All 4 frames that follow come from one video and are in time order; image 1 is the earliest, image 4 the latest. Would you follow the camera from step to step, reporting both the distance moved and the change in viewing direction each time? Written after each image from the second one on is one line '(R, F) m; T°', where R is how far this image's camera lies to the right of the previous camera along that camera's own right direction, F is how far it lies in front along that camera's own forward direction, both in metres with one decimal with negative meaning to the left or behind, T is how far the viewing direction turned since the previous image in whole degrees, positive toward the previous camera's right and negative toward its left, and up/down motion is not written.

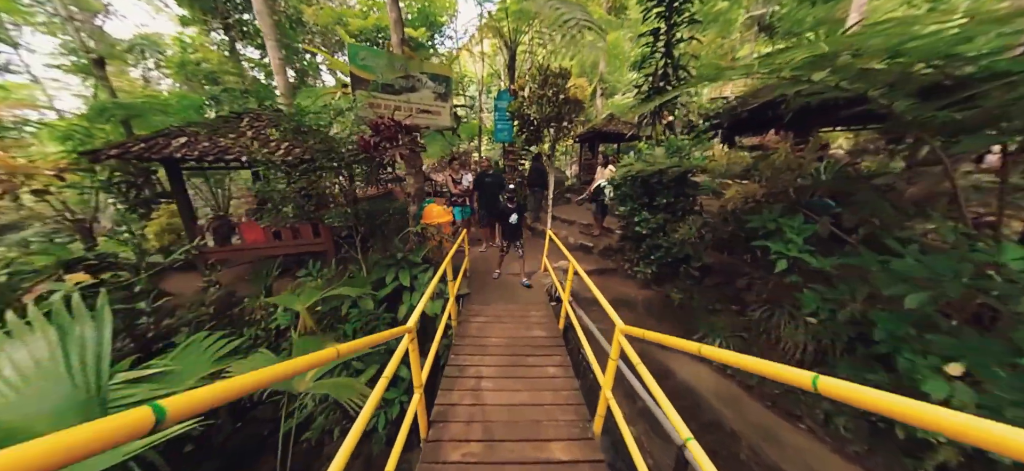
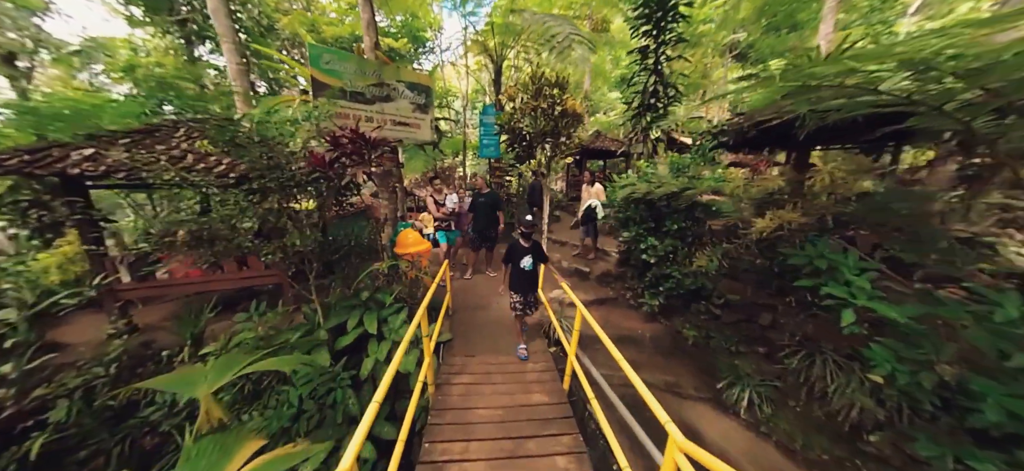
(-0.1, +0.7) m; +3°
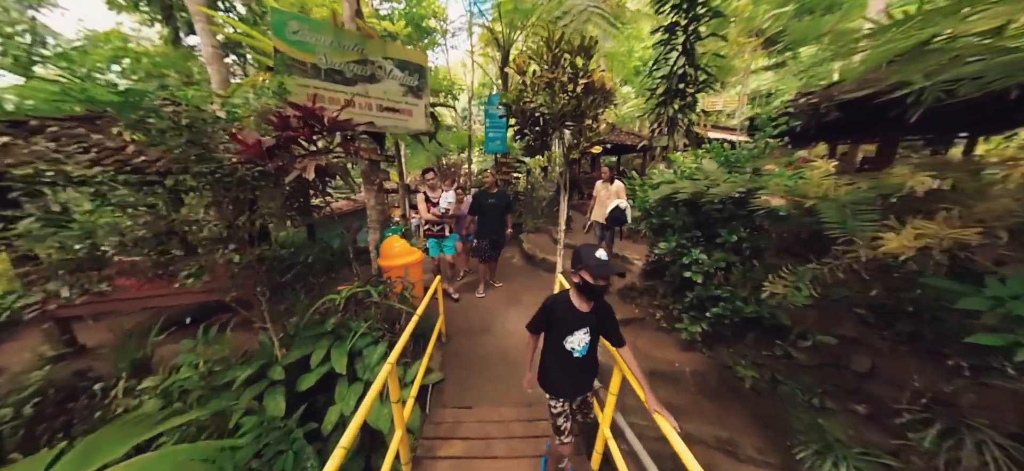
(0.0, +0.9) m; -2°
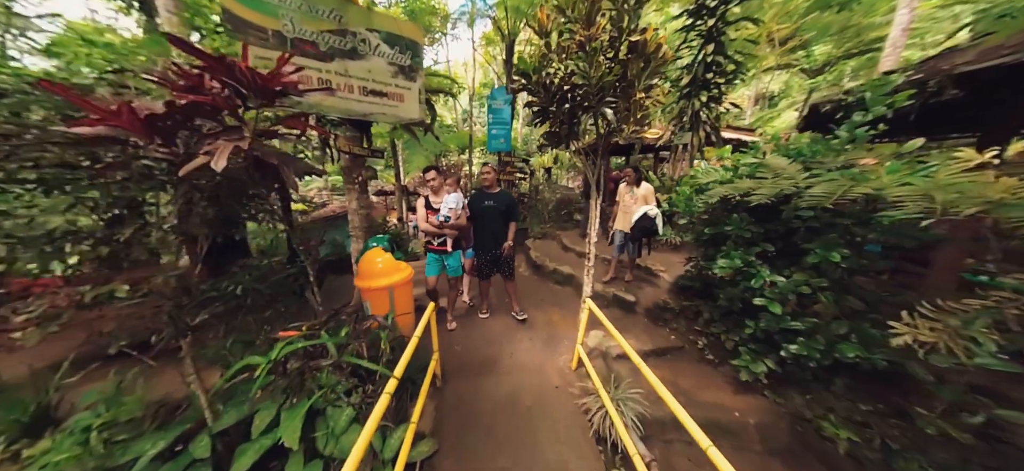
(-0.2, +0.8) m; 0°
